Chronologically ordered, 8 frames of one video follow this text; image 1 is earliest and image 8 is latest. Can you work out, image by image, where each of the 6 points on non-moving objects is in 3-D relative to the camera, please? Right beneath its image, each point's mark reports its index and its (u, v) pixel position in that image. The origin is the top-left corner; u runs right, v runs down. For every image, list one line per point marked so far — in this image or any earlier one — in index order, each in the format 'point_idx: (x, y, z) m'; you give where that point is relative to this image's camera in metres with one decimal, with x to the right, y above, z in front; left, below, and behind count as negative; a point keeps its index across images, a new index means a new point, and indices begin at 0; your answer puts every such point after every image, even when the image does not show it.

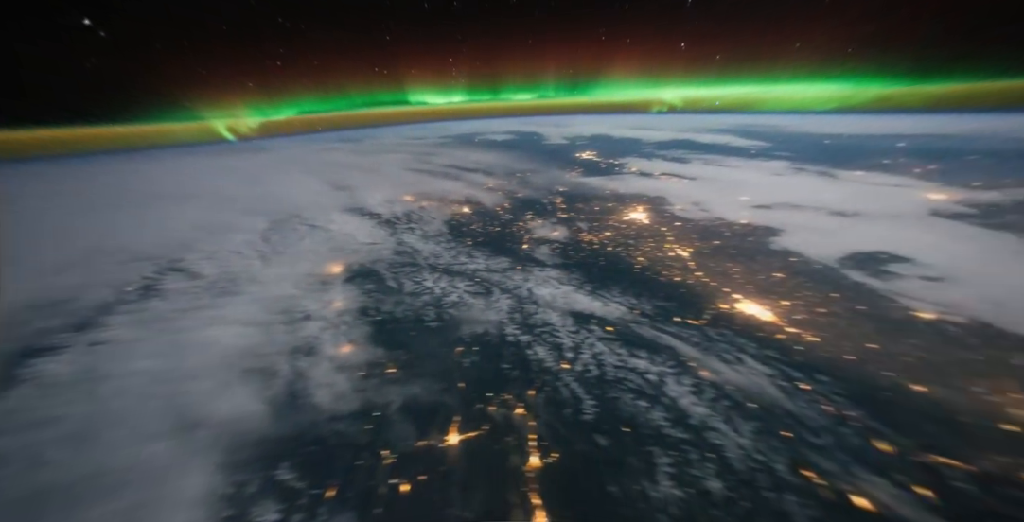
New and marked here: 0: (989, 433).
0: (+2.3, -0.8, +1.6) m
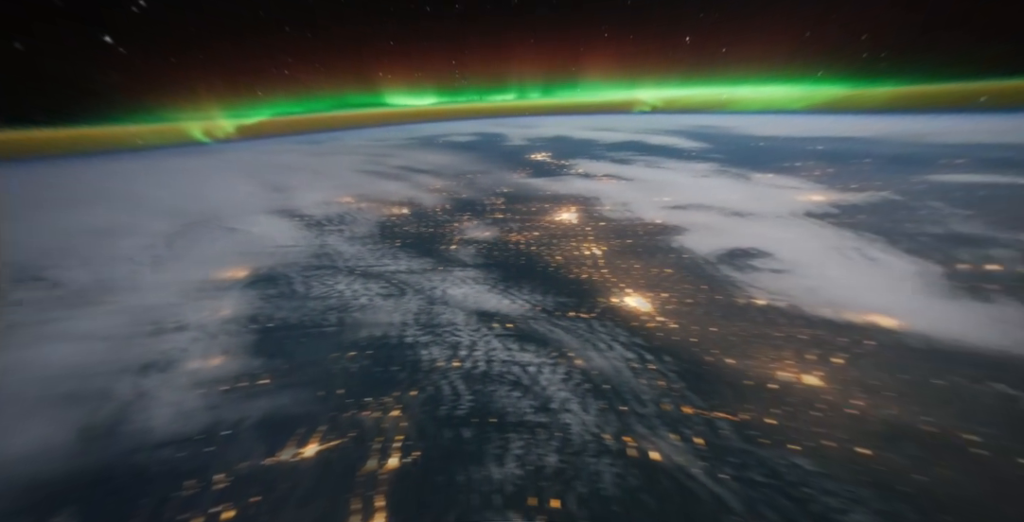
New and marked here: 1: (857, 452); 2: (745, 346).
0: (+1.6, -0.8, +2.1) m
1: (+1.6, -0.9, +1.5) m
2: (+2.0, -0.7, +2.8) m
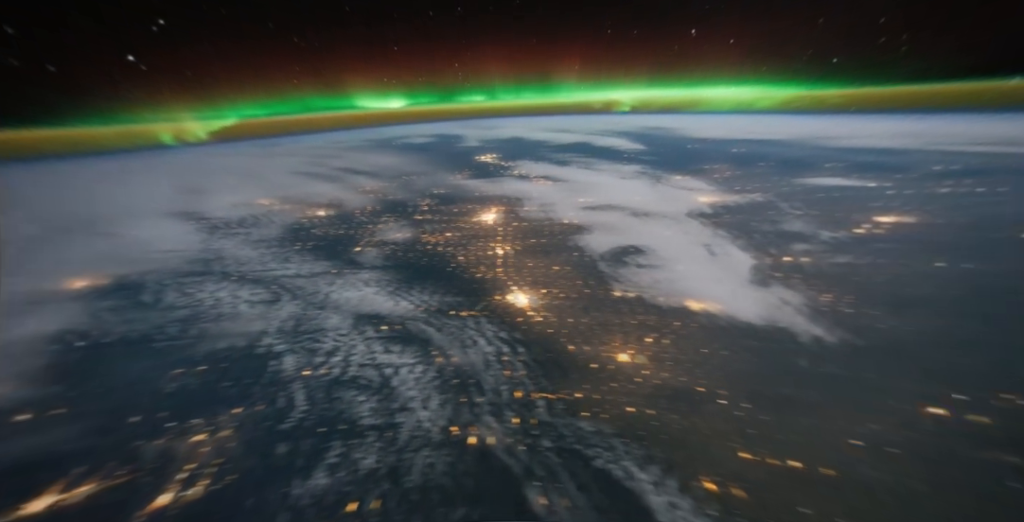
0: (+0.5, -0.8, +2.5) m
1: (+0.7, -0.8, +1.9) m
2: (+0.7, -0.7, +3.3) m
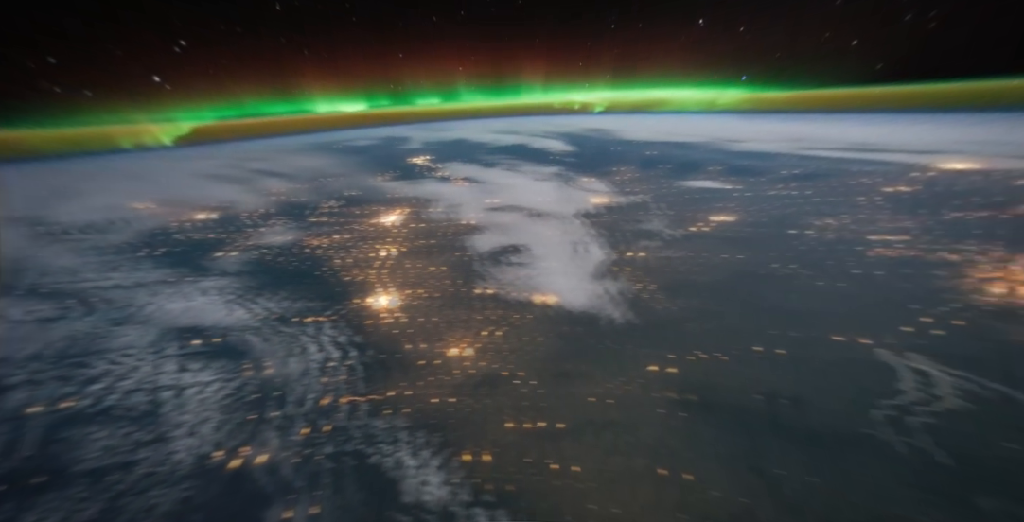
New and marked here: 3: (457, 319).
0: (-0.7, -0.8, +2.5) m
1: (-0.4, -0.8, +2.0) m
2: (-0.7, -0.7, +3.3) m
3: (-0.6, -0.6, +3.7) m
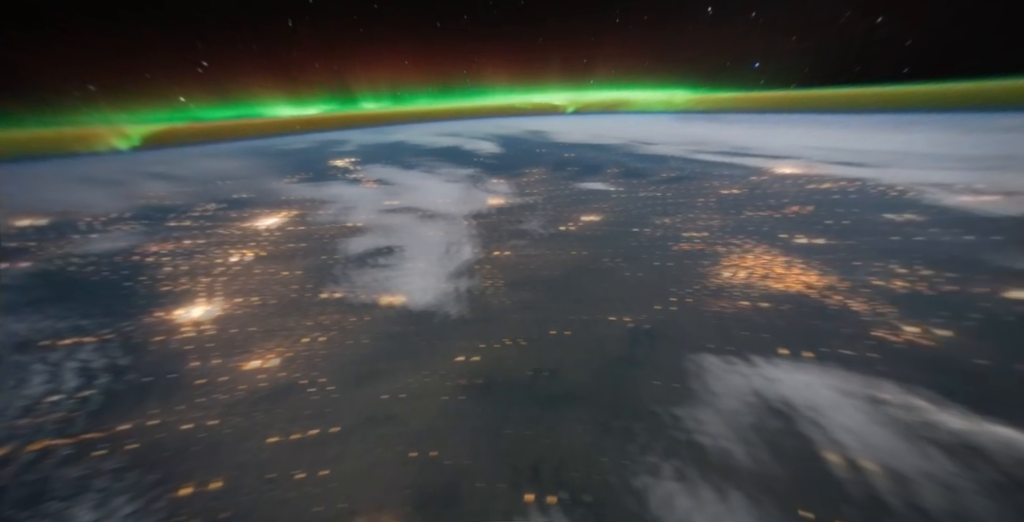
0: (-2.1, -0.8, +2.1) m
1: (-1.7, -0.8, +1.7) m
2: (-2.4, -0.7, +2.9) m
3: (-2.3, -0.7, +3.3) m
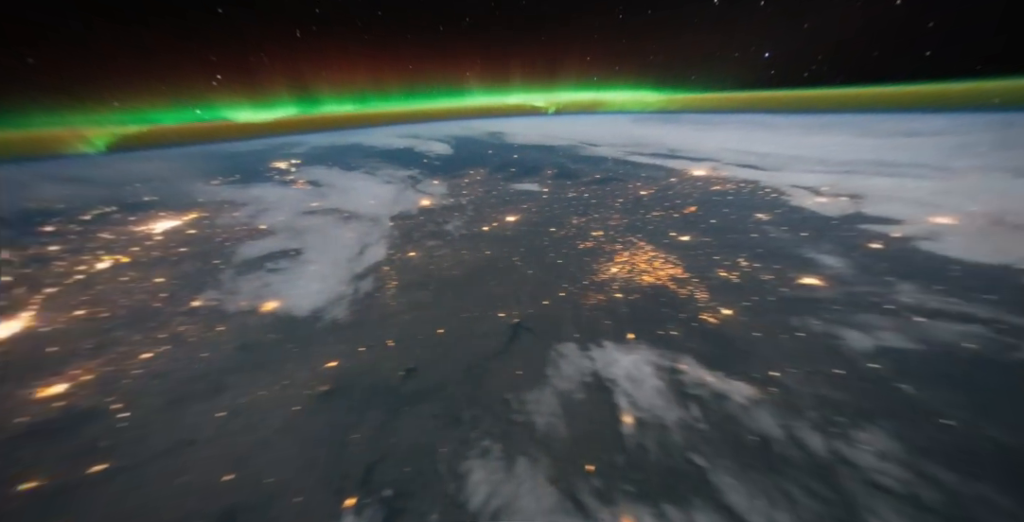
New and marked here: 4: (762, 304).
0: (-2.8, -0.9, +1.6) m
1: (-2.3, -0.9, +1.4) m
2: (-3.2, -0.8, +2.4) m
3: (-3.3, -0.7, +2.8) m
4: (+1.6, -0.3, +2.1) m
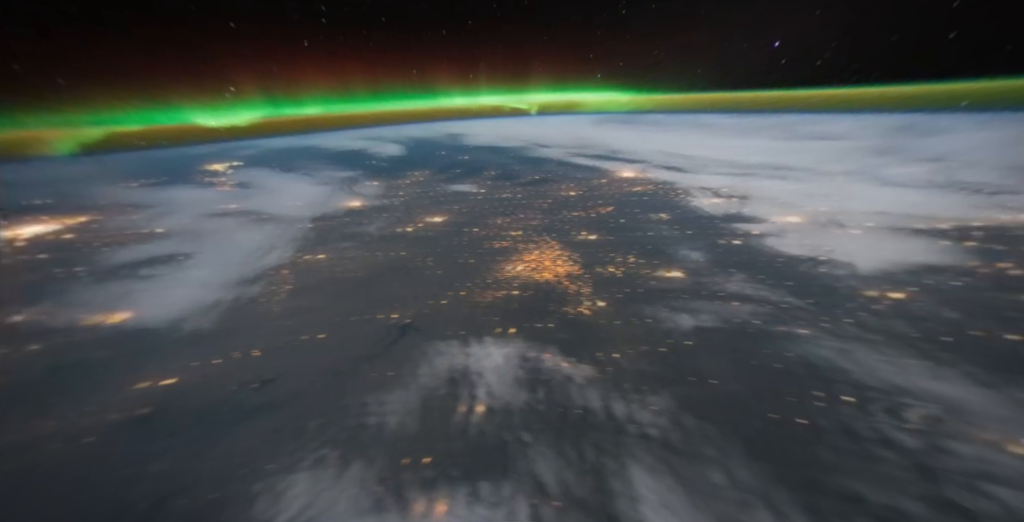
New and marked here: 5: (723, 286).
0: (-3.4, -0.9, +1.1) m
1: (-2.8, -0.9, +0.9) m
2: (-3.9, -0.8, +1.8) m
3: (-4.1, -0.8, +2.2) m
4: (+0.9, -0.3, +2.4) m
5: (+1.5, -0.2, +2.4) m
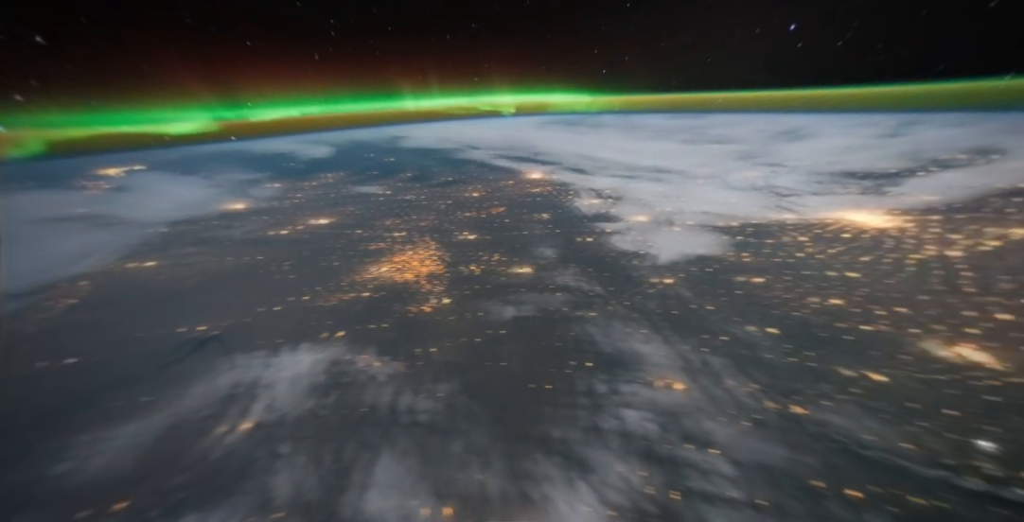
0: (-4.0, -1.0, +0.1) m
1: (-3.4, -1.0, +0.1) m
2: (-4.7, -0.9, +0.6) m
3: (-4.9, -0.9, +1.0) m
4: (-0.3, -0.2, +2.5) m
5: (+0.4, -0.1, +2.6) m
